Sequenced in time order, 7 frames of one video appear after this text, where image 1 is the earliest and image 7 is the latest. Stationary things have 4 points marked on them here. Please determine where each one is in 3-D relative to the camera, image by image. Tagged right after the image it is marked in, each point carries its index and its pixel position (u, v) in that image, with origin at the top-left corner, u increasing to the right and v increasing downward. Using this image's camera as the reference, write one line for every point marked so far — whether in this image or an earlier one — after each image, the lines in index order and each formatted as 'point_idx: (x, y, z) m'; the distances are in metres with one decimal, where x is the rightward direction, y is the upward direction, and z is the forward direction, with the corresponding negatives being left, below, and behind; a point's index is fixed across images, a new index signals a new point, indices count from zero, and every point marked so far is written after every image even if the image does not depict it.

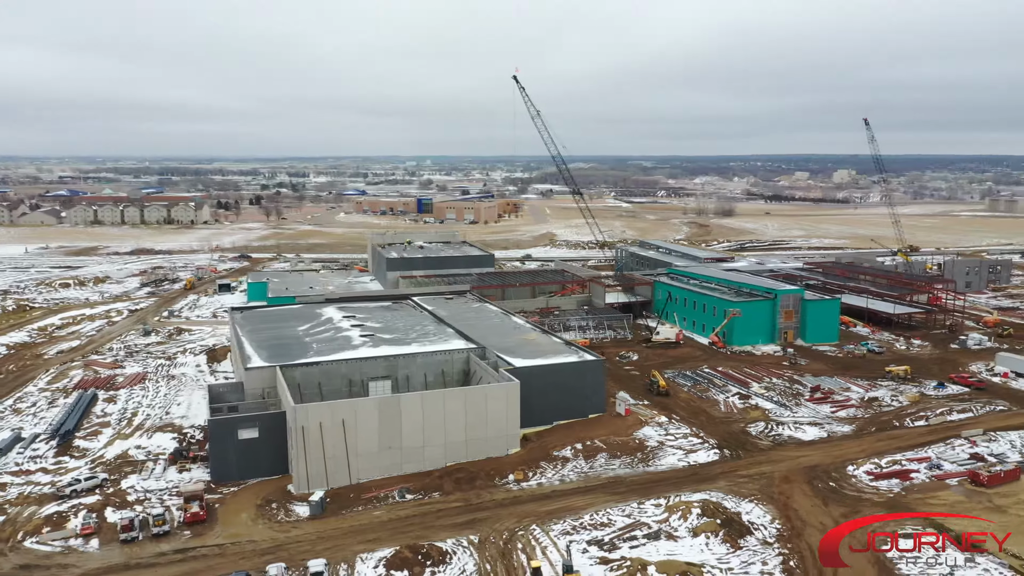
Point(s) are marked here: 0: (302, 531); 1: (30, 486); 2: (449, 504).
0: (-3.4, -4.0, +13.3) m
1: (-9.0, -3.7, +15.3) m
2: (-1.0, -3.7, +14.1) m
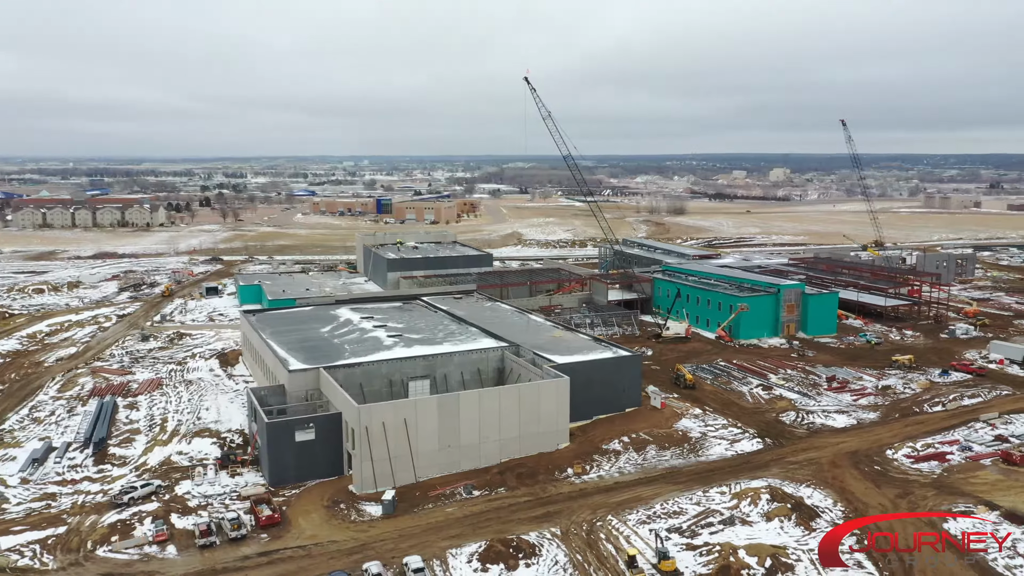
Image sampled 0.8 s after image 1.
0: (-2.1, -4.0, +13.3) m
1: (-7.9, -3.8, +14.9) m
2: (+0.2, -3.7, +14.4) m
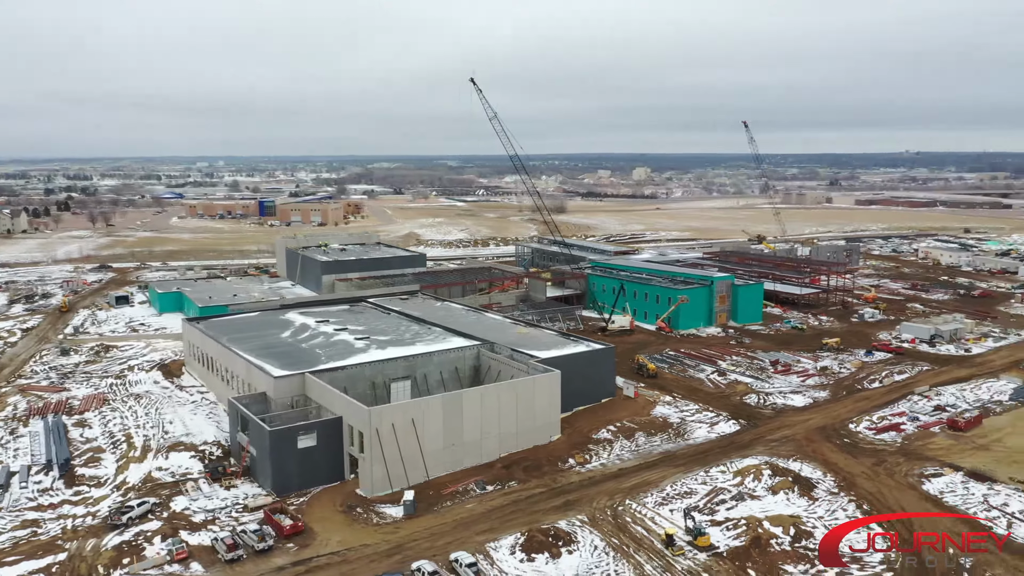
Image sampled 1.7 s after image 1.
0: (-1.7, -4.0, +13.3) m
1: (-7.6, -4.0, +14.0) m
2: (+0.4, -3.7, +14.7) m
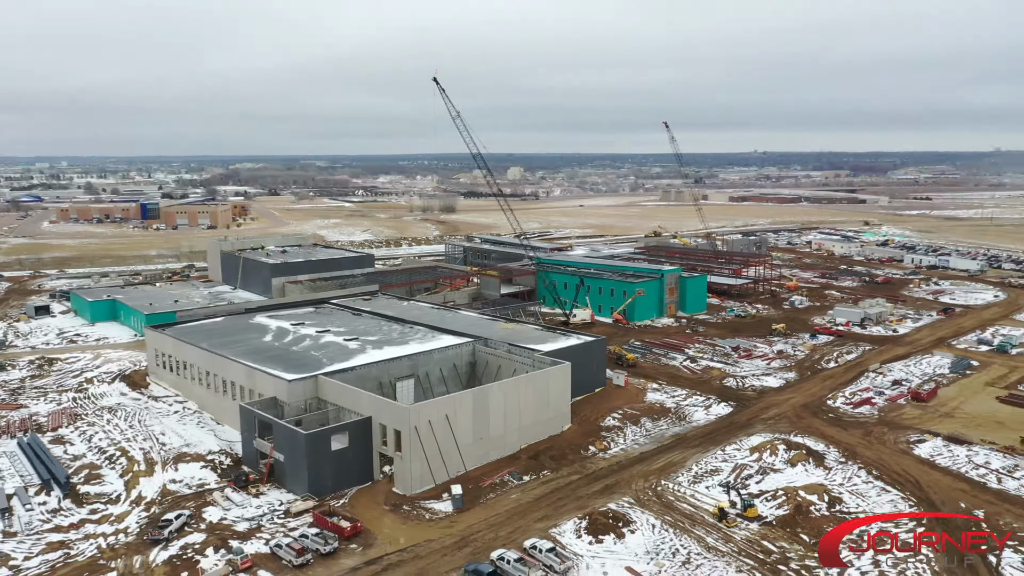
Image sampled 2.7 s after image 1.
0: (-0.7, -3.9, +13.5) m
1: (-6.7, -4.1, +13.2) m
2: (+1.1, -3.5, +15.2) m
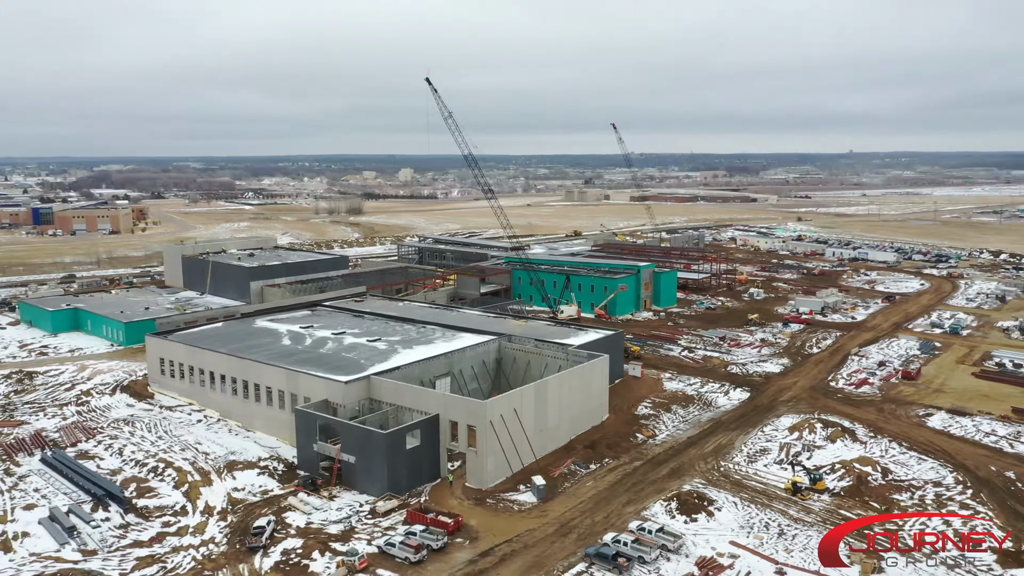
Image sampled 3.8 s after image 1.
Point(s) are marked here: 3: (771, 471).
0: (+0.8, -3.8, +13.9) m
1: (-5.1, -4.1, +12.7) m
2: (+2.3, -3.4, +15.8) m
3: (+4.9, -3.4, +15.3) m
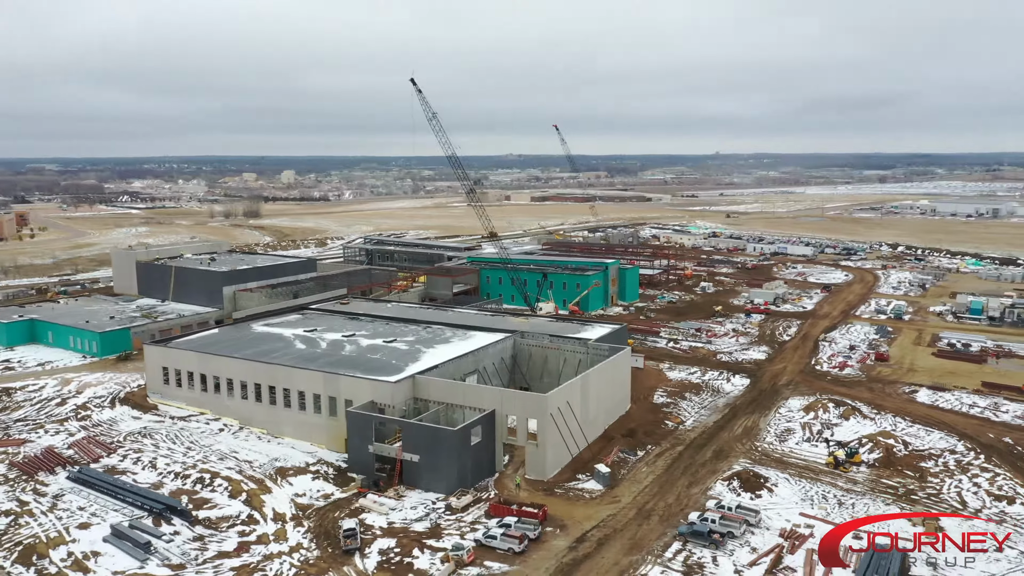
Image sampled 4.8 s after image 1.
0: (+2.1, -3.7, +14.5) m
1: (-3.6, -4.2, +12.5) m
2: (+3.3, -3.3, +16.7) m
3: (+5.9, -3.2, +16.4) m
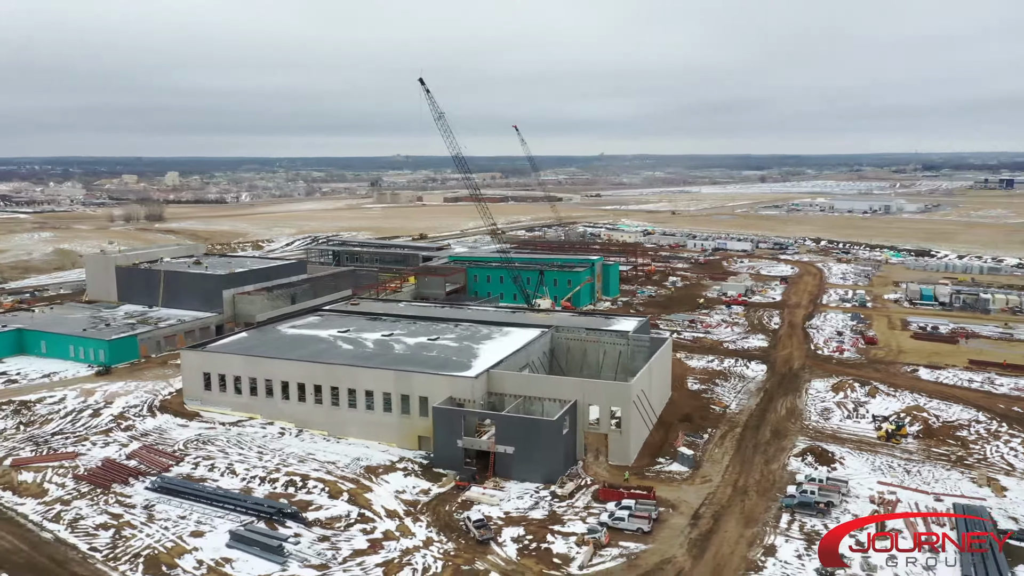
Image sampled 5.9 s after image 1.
0: (+3.9, -3.6, +15.4) m
1: (-1.4, -4.1, +12.6) m
2: (+4.8, -3.1, +17.7) m
3: (+7.4, -3.0, +17.8) m
